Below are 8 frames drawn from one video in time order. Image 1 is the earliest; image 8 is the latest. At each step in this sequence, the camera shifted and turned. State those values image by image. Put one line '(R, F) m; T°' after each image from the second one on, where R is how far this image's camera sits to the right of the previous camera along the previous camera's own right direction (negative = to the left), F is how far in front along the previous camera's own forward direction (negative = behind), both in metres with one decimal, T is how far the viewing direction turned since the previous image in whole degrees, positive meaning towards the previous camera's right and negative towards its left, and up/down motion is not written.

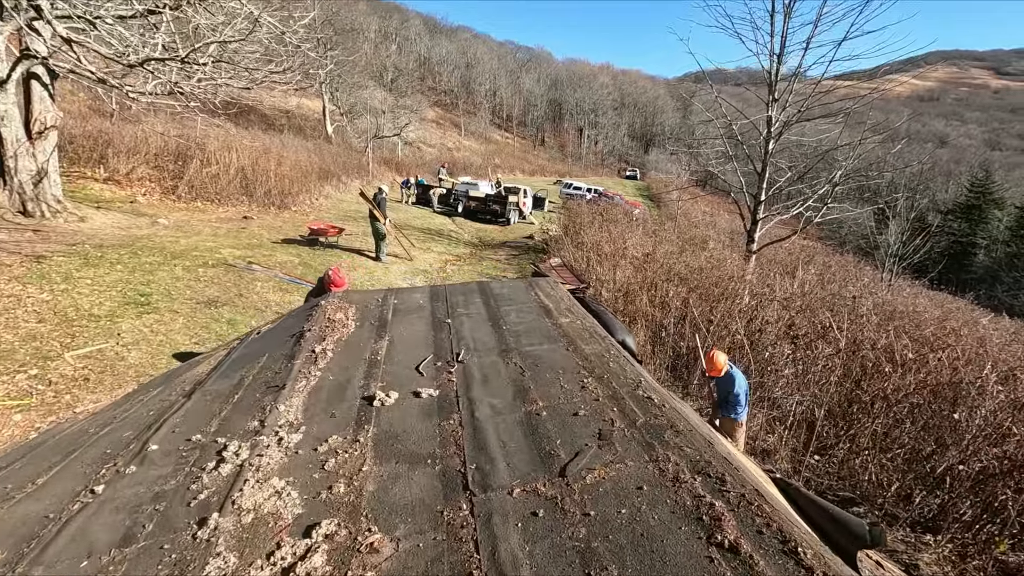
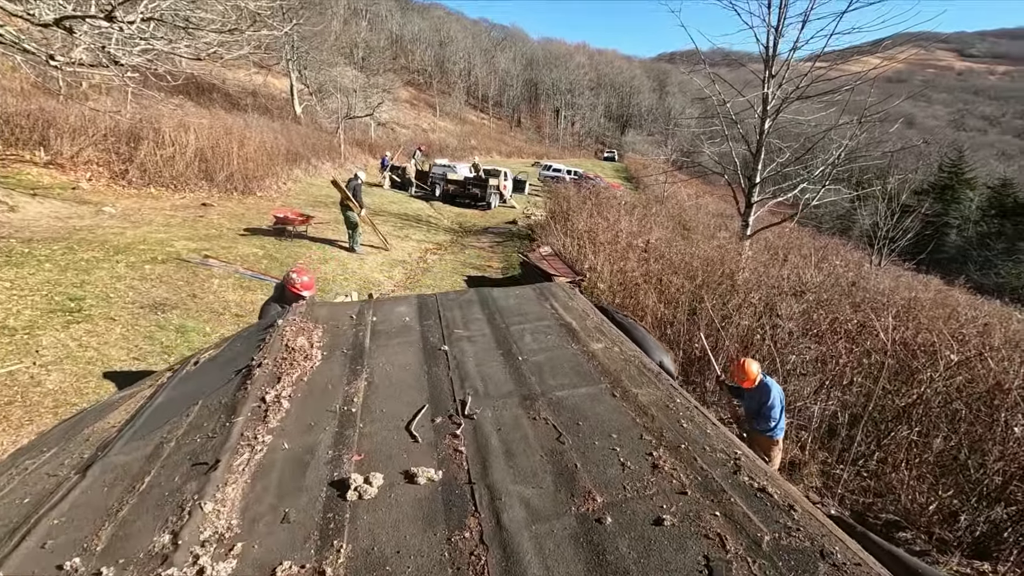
(-0.2, +0.7) m; +2°
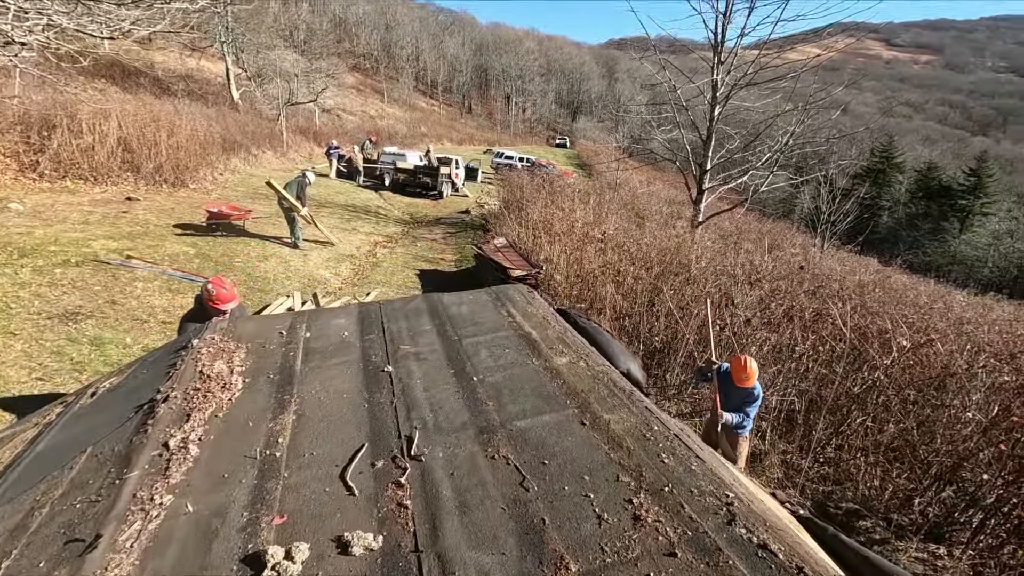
(0.0, +0.3) m; +5°
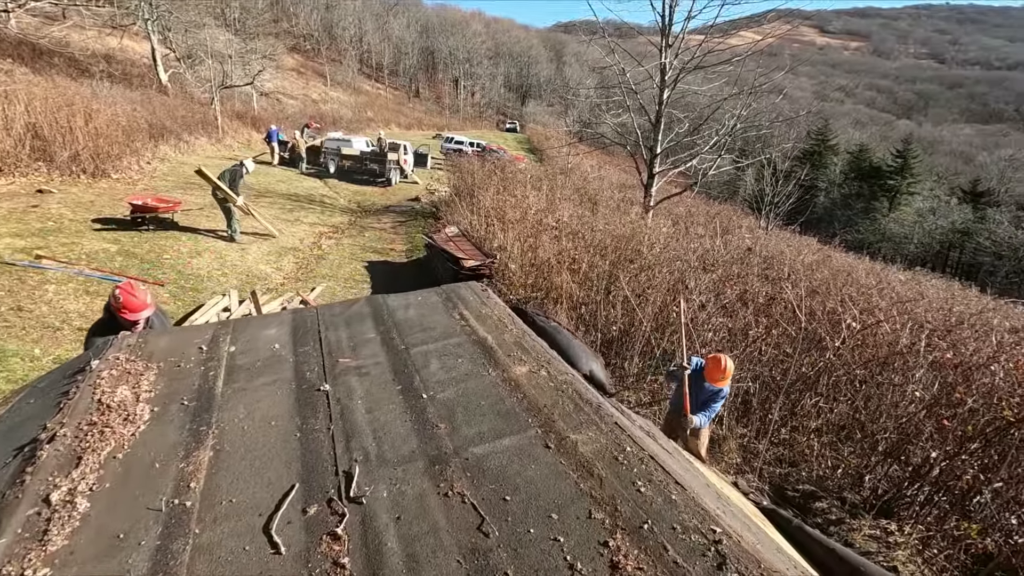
(0.0, +0.2) m; +5°
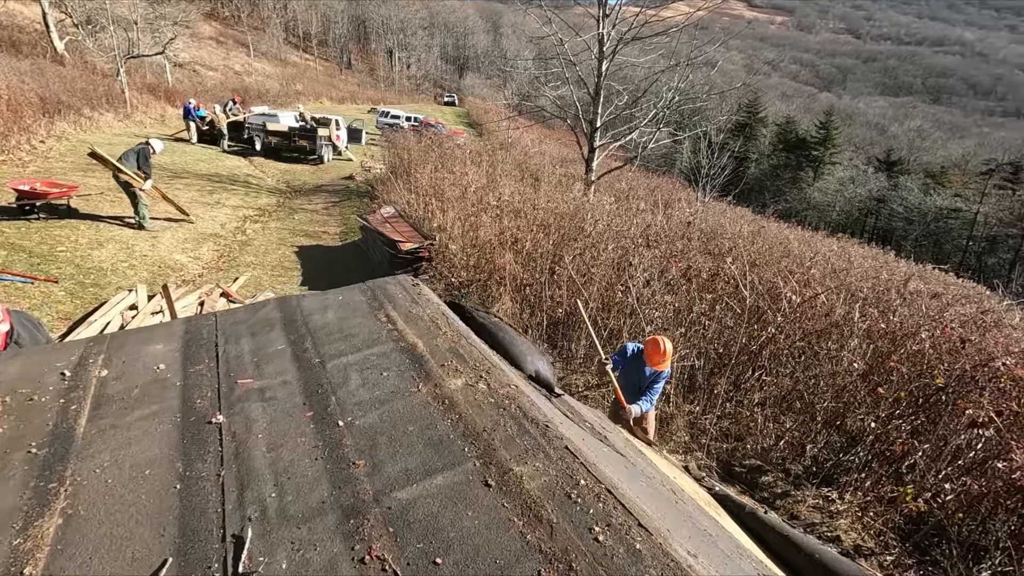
(0.0, +0.3) m; +6°
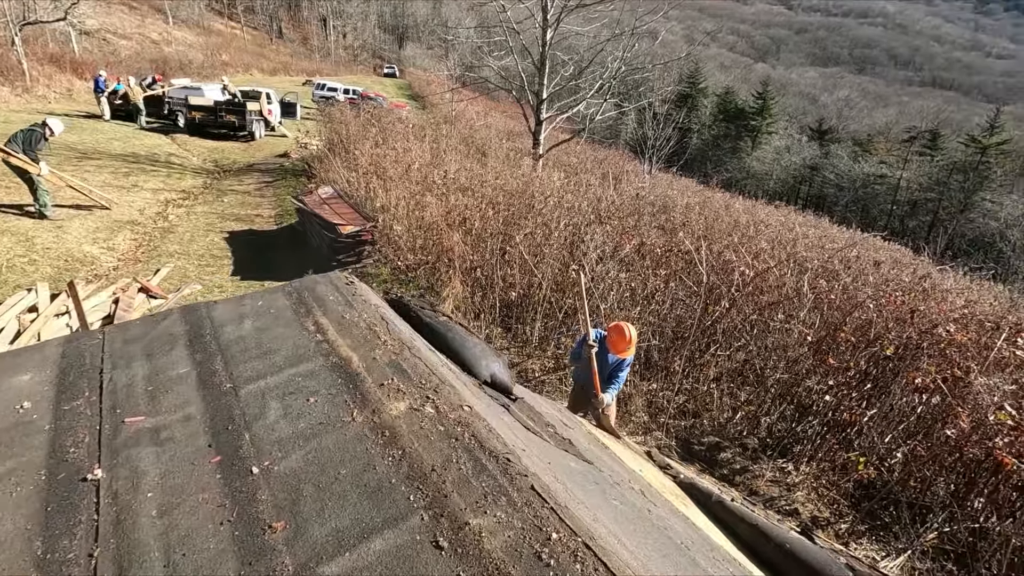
(0.0, +0.3) m; +5°
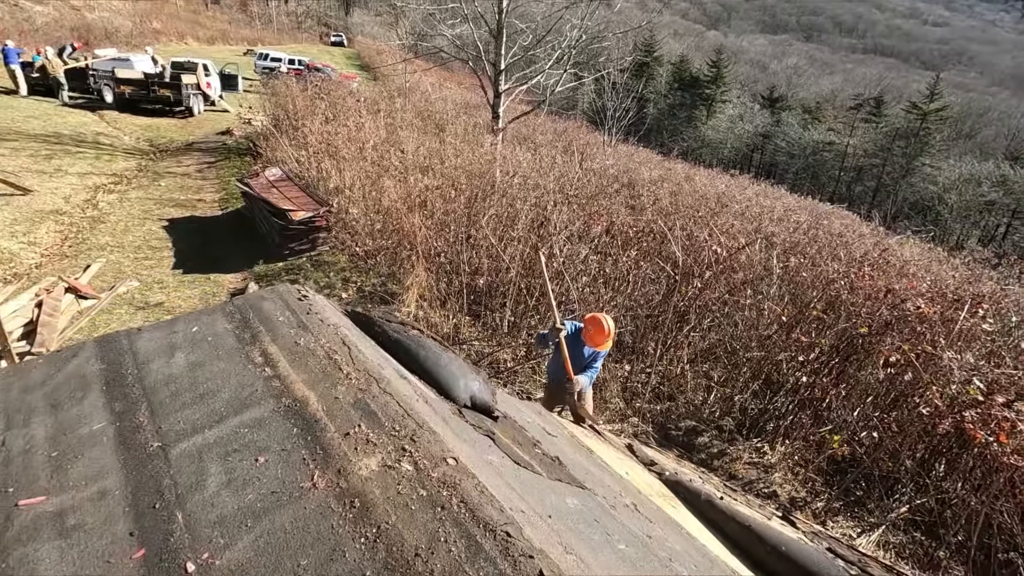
(-0.1, +0.2) m; +4°
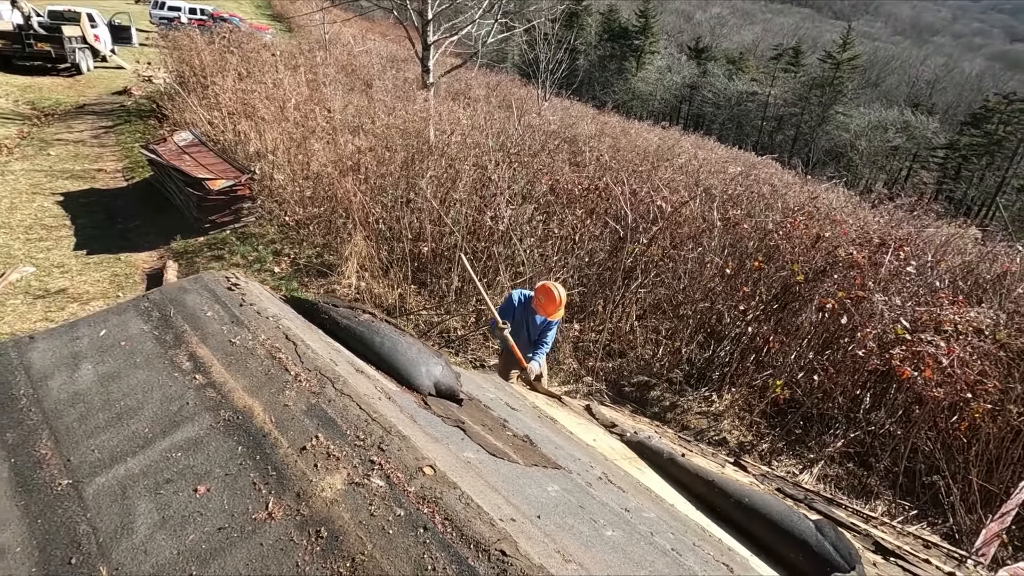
(-0.1, +0.2) m; +6°
